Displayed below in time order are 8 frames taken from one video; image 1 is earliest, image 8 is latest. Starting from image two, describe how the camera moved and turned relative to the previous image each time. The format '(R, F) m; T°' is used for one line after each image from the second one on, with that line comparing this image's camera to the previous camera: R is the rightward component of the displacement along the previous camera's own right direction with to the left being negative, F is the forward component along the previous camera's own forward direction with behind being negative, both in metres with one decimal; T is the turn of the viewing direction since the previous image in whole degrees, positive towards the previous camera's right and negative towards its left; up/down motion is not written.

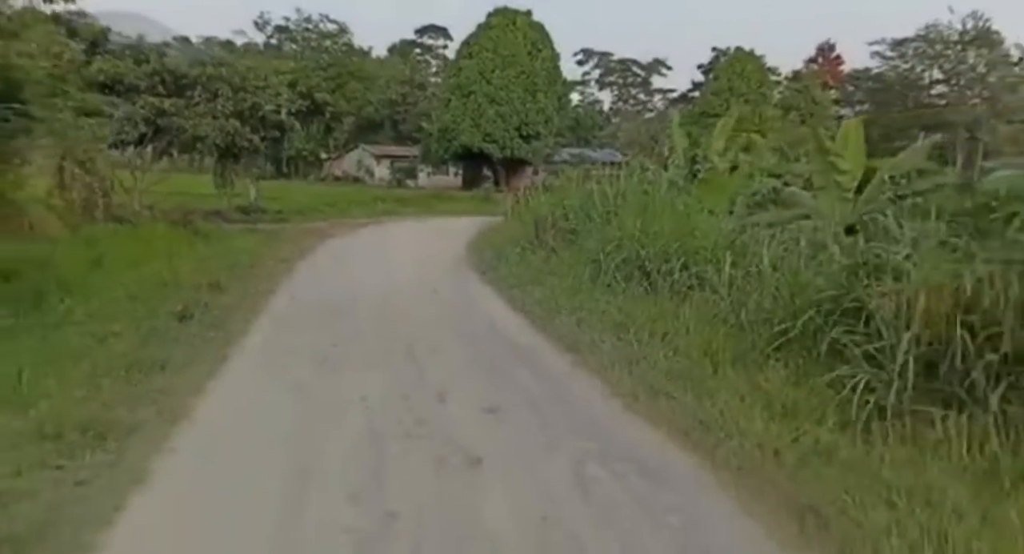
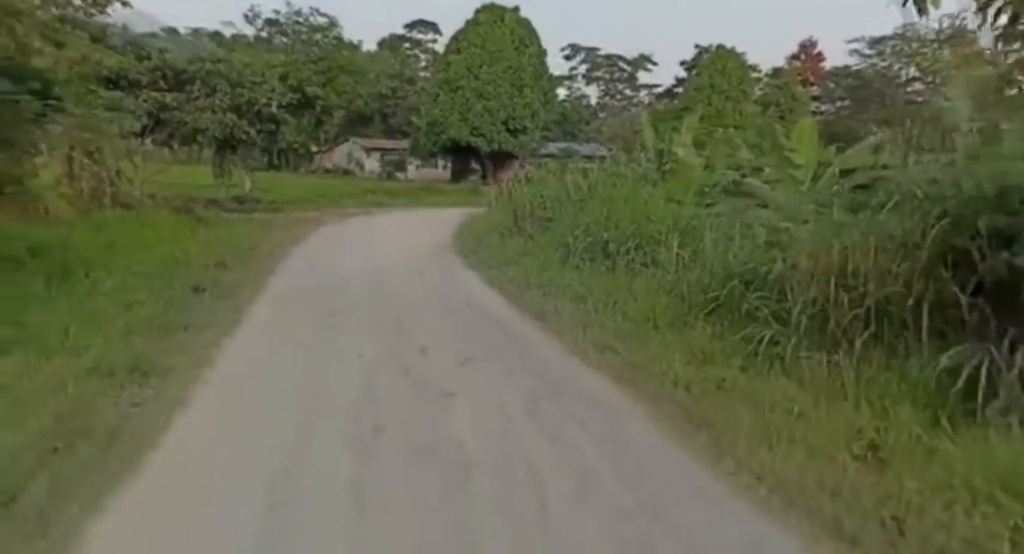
(+0.2, -1.1) m; +1°
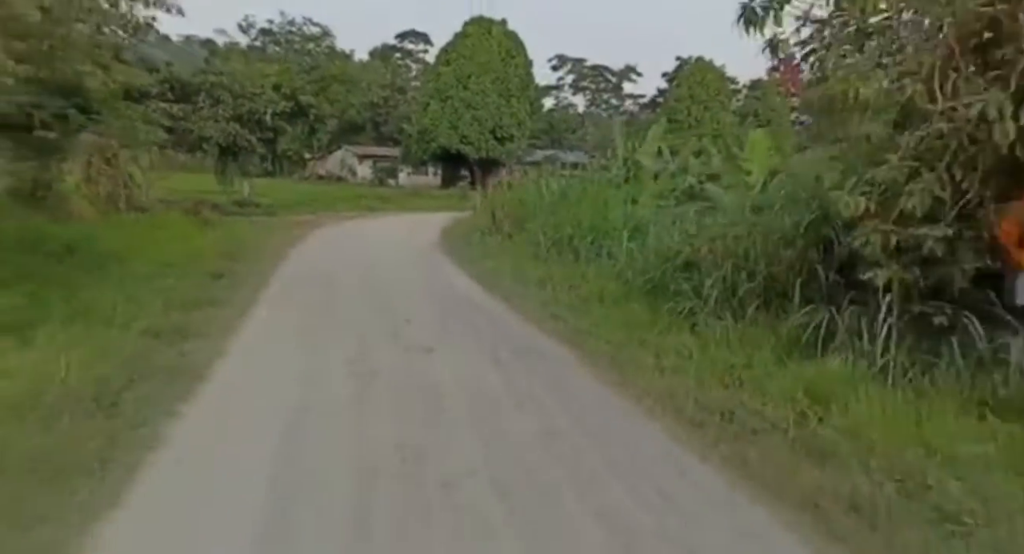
(+0.3, -1.5) m; +1°
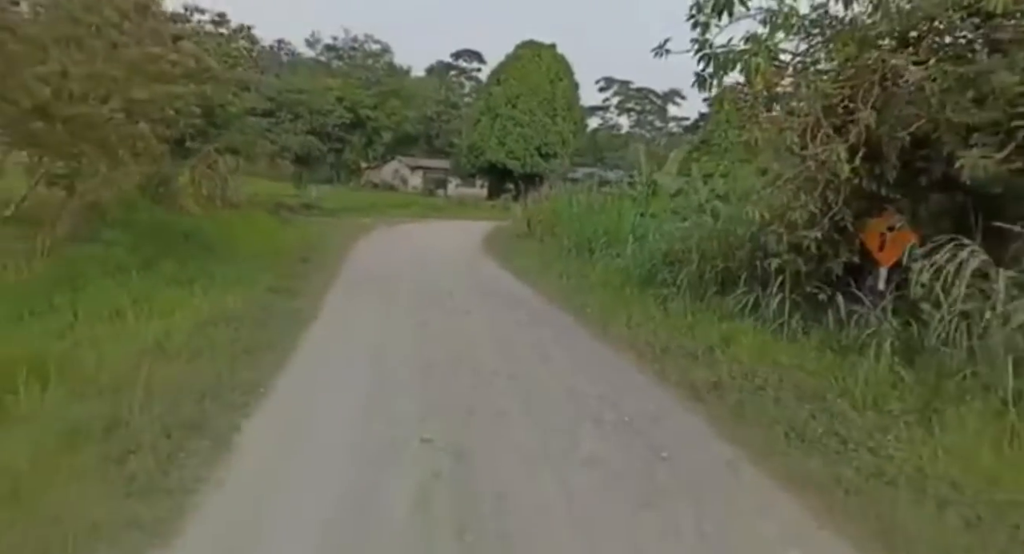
(+0.4, -2.5) m; -4°
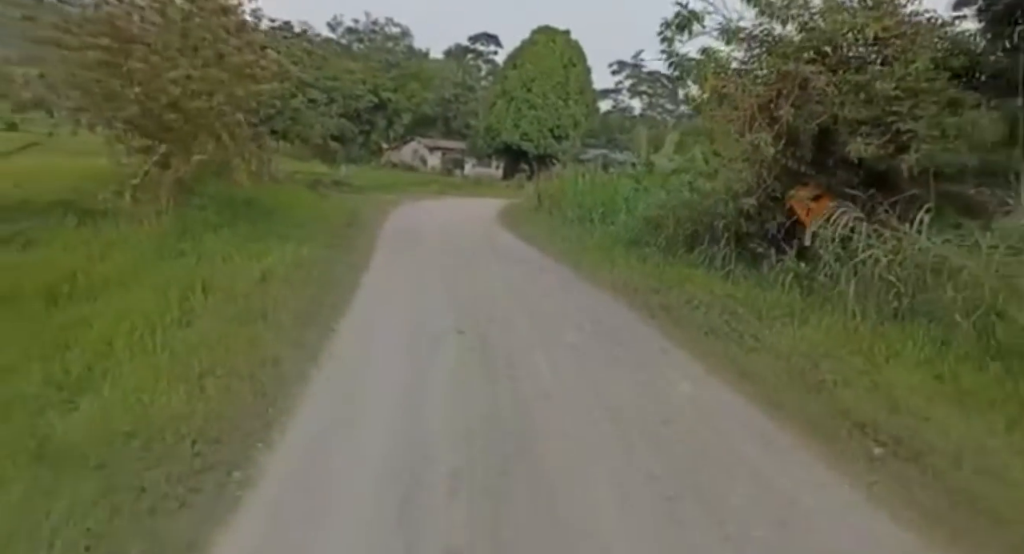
(+0.1, -2.4) m; -1°
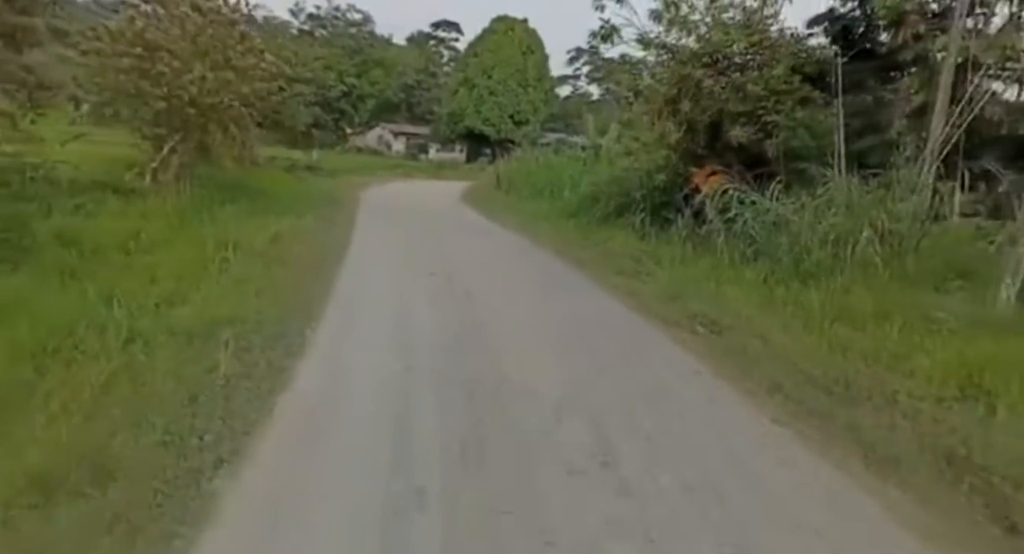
(+0.1, -2.4) m; +3°
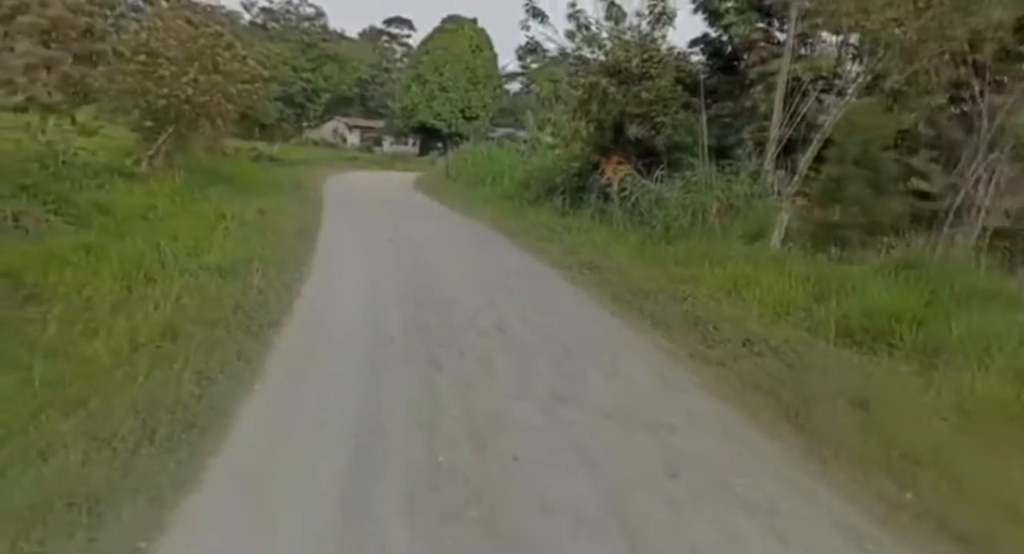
(+0.2, -2.7) m; +4°
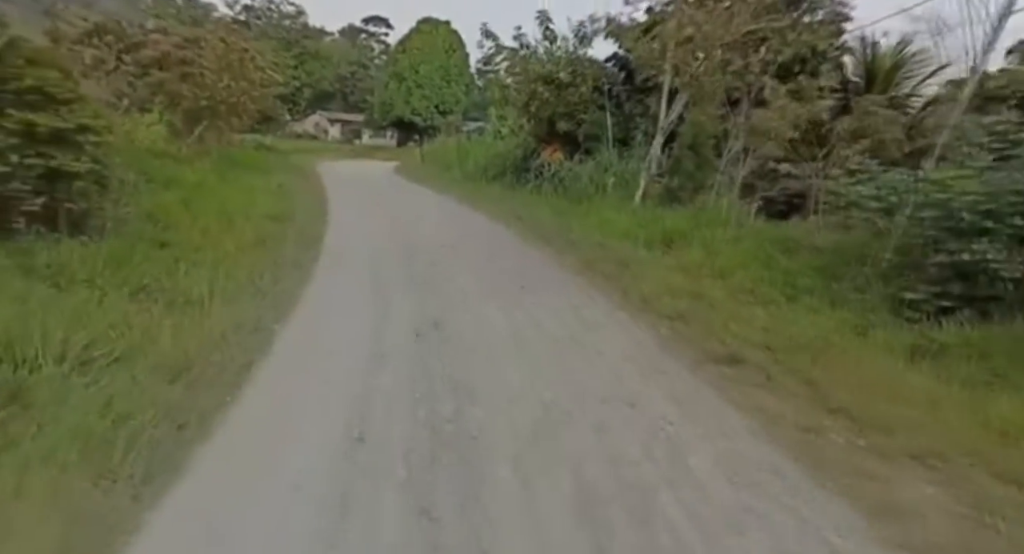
(+0.5, -4.4) m; +2°
